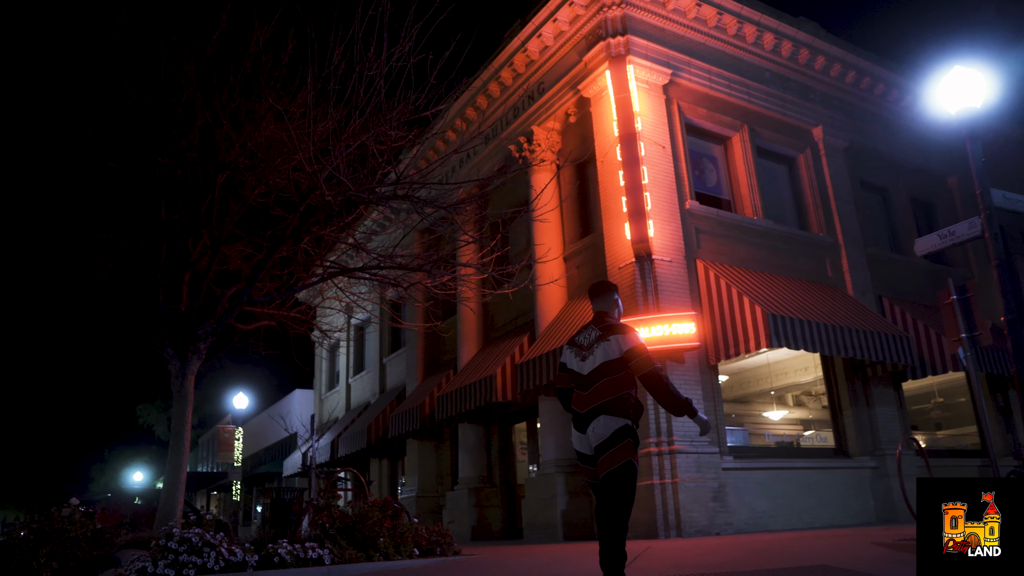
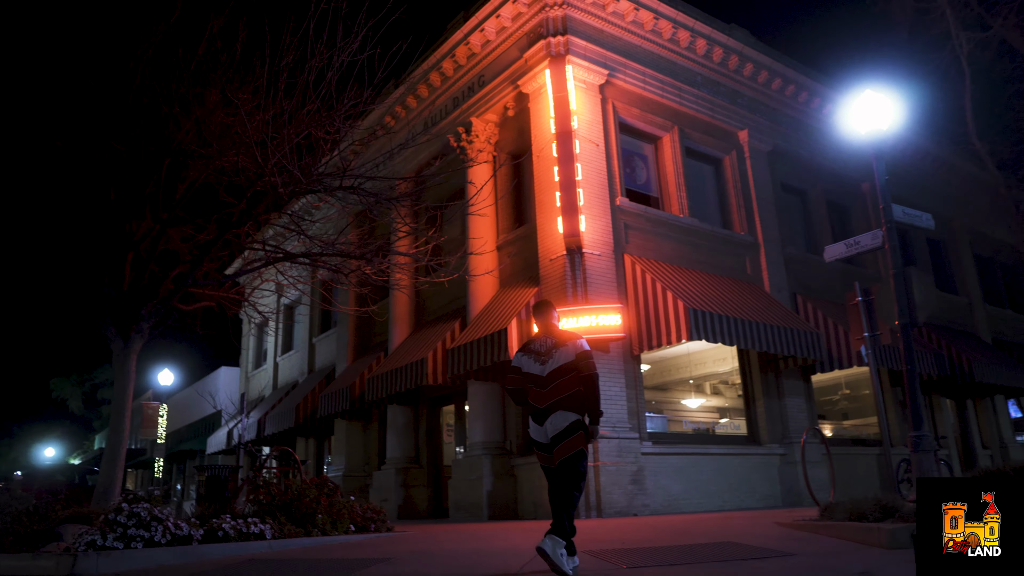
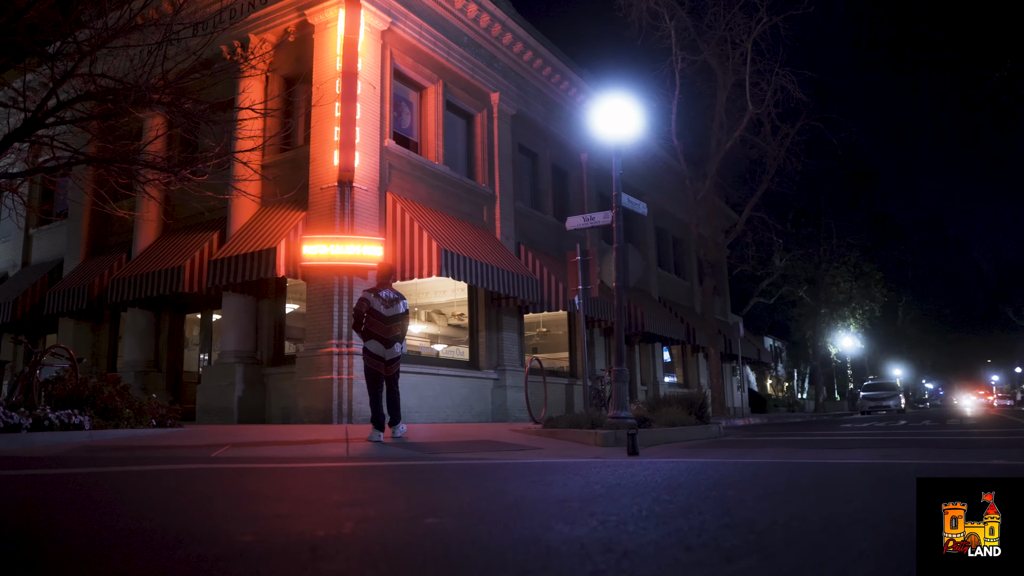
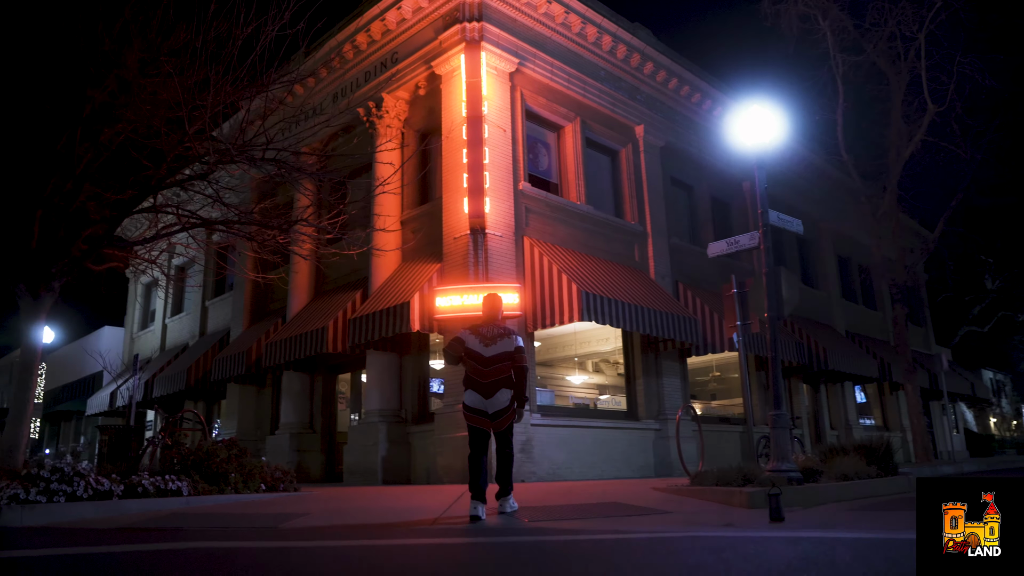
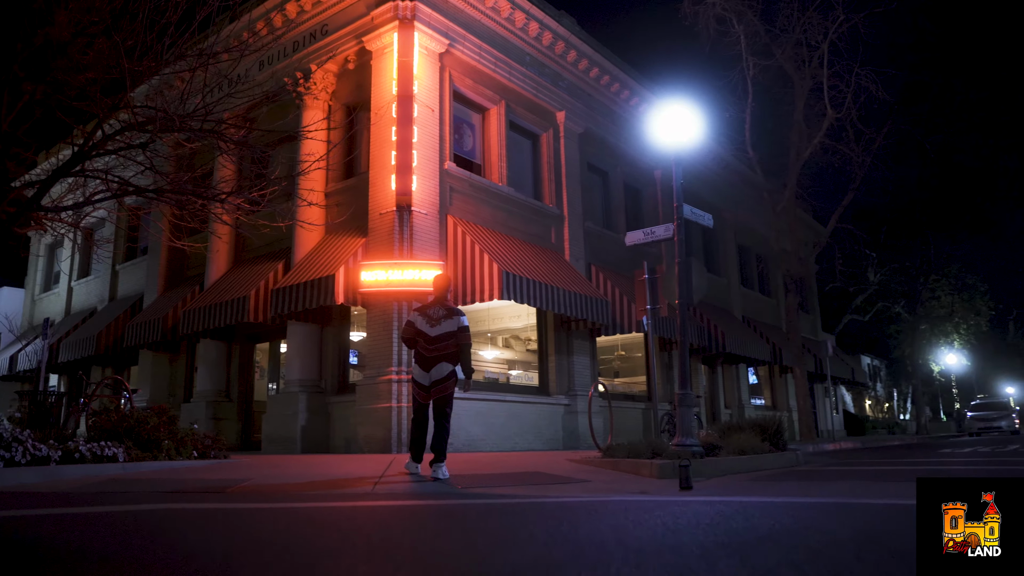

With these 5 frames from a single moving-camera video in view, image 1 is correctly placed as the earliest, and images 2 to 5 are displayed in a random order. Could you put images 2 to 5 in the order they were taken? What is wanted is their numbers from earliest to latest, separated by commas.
2, 4, 5, 3
